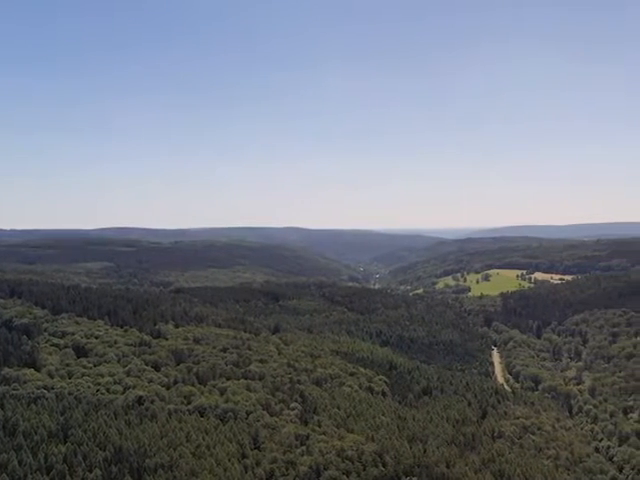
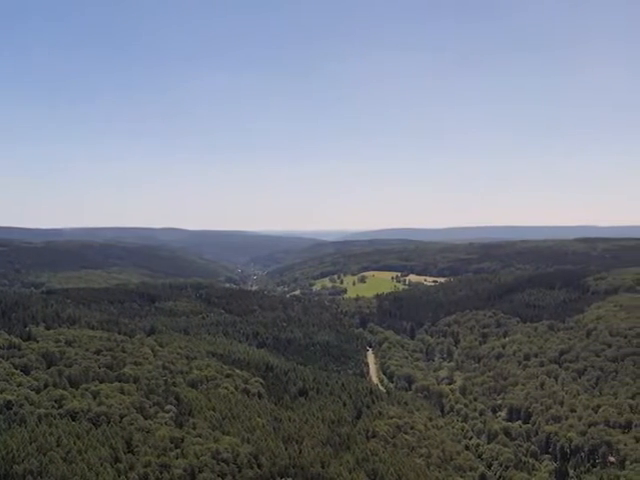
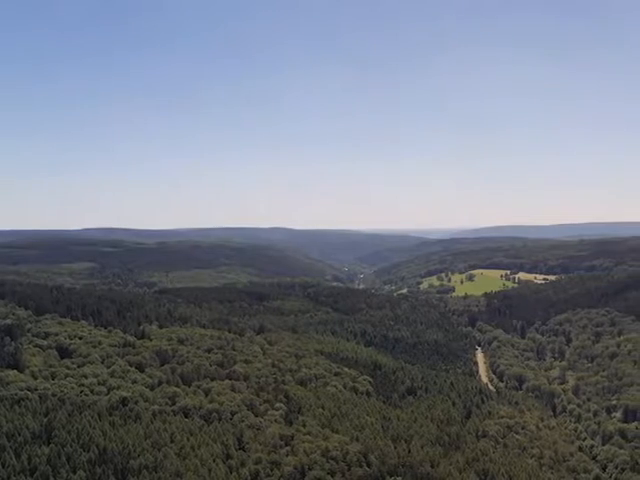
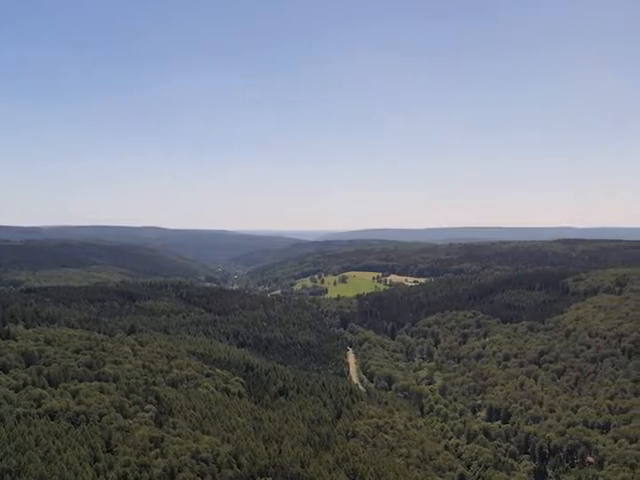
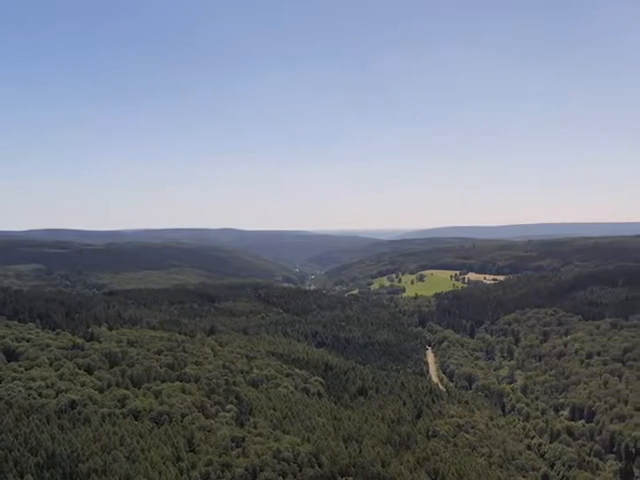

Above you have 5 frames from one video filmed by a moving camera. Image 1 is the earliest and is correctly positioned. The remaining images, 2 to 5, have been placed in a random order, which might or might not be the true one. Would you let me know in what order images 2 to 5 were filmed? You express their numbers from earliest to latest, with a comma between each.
3, 5, 2, 4
